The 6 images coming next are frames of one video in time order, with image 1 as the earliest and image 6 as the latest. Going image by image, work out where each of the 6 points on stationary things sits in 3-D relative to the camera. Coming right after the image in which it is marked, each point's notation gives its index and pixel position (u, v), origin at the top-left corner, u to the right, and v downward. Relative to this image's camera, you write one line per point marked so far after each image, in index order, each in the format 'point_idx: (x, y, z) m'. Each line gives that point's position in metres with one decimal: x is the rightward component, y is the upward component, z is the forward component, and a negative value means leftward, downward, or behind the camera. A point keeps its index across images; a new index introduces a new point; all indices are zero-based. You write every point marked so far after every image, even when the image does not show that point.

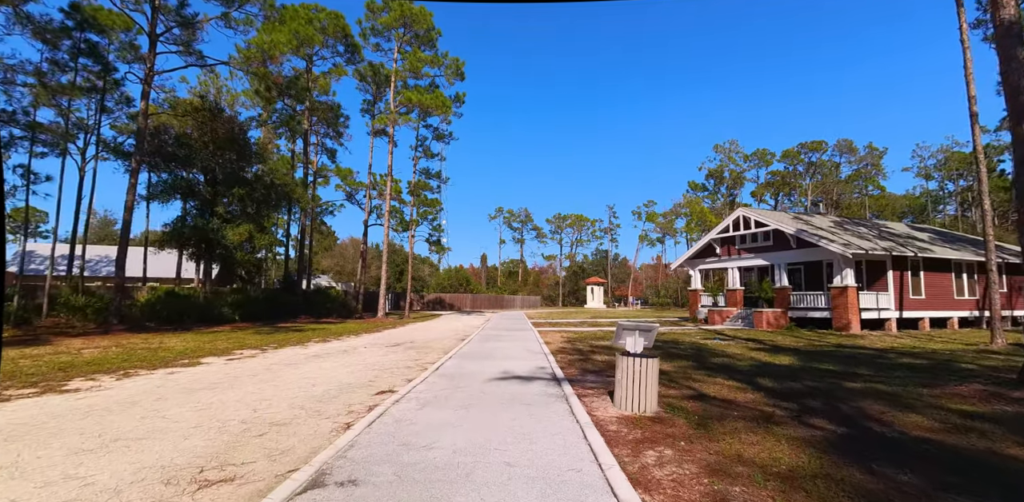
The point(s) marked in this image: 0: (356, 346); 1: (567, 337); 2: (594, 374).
0: (-4.5, -2.7, +12.7) m
1: (+1.9, -3.1, +15.9) m
2: (+1.6, -2.4, +8.7) m
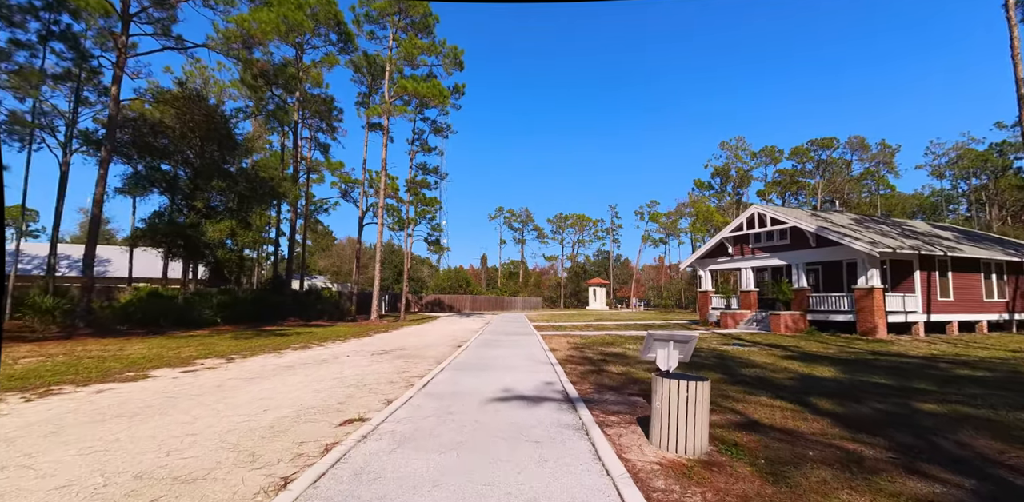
0: (-4.4, -2.6, +11.3) m
1: (+2.0, -3.0, +14.5) m
2: (+1.6, -2.3, +7.3) m
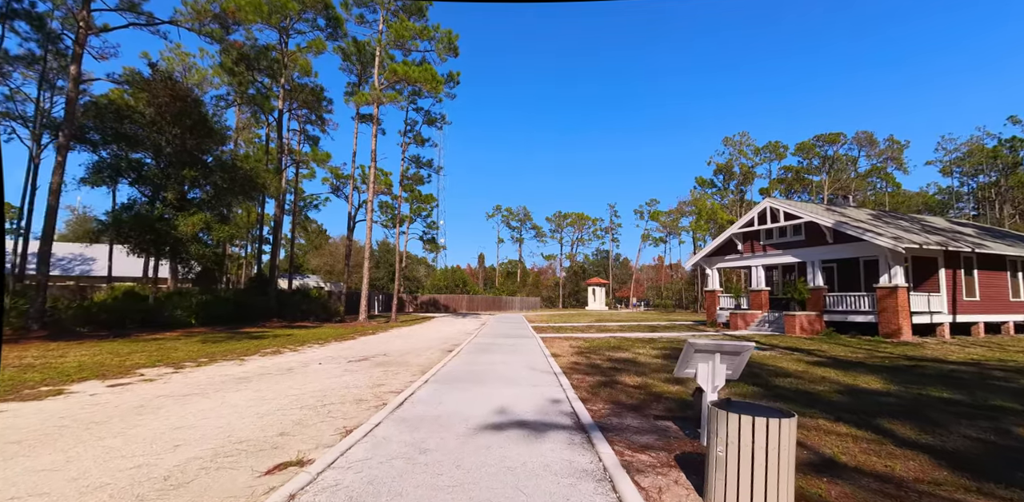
0: (-4.5, -2.5, +9.8) m
1: (+1.9, -2.9, +13.1) m
2: (+1.6, -2.1, +5.9) m
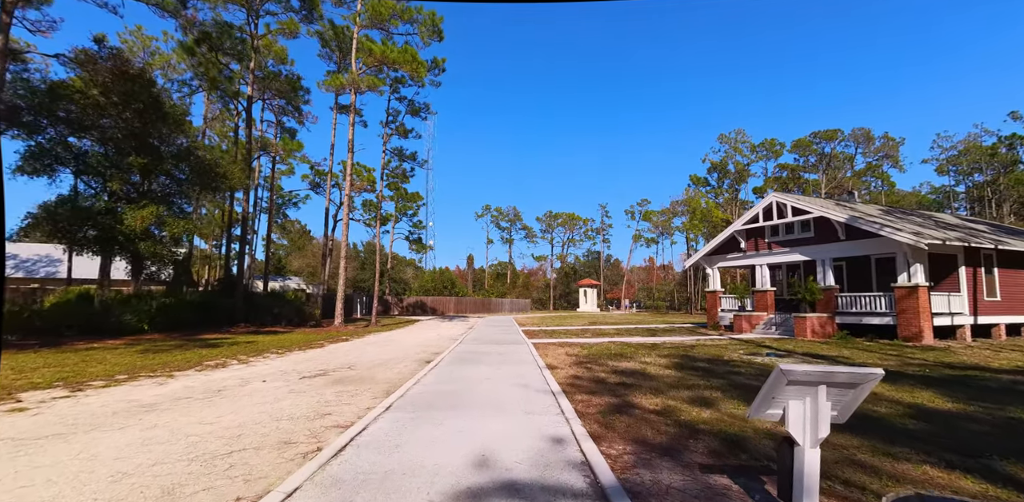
0: (-4.7, -2.3, +8.0) m
1: (+1.6, -2.7, +11.4) m
2: (+1.5, -2.0, +4.2) m
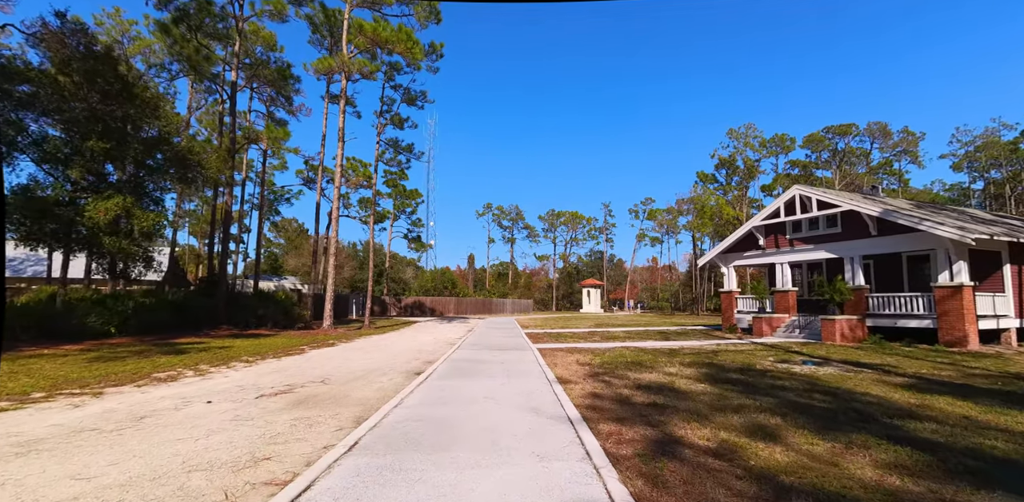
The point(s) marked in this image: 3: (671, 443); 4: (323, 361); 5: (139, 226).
0: (-4.6, -2.2, +6.4) m
1: (+1.7, -2.6, +9.8) m
2: (+1.5, -1.8, +2.6) m
3: (+1.7, -2.0, +4.7) m
4: (-4.4, -2.5, +10.4) m
5: (-13.1, +0.9, +15.8) m
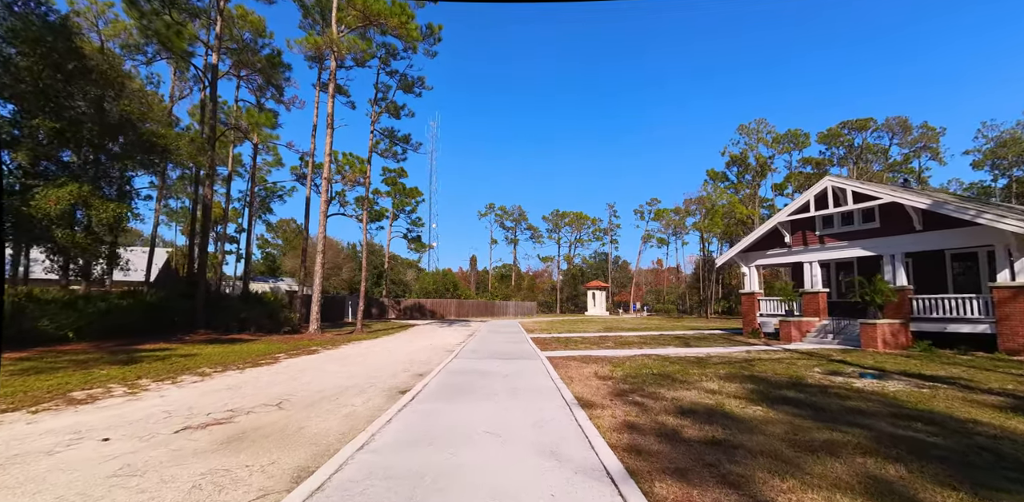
0: (-4.5, -2.0, +4.7) m
1: (+1.8, -2.4, +8.1) m
2: (+1.6, -1.6, +0.9) m
3: (+1.8, -1.8, +3.0) m
4: (-4.3, -2.4, +8.7) m
5: (-12.9, +1.0, +14.1) m
